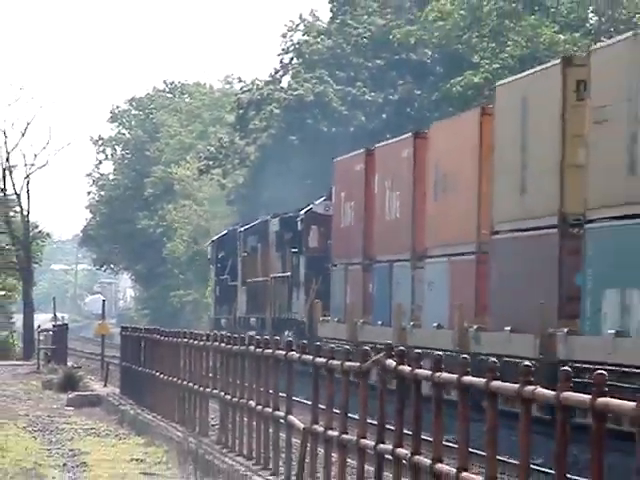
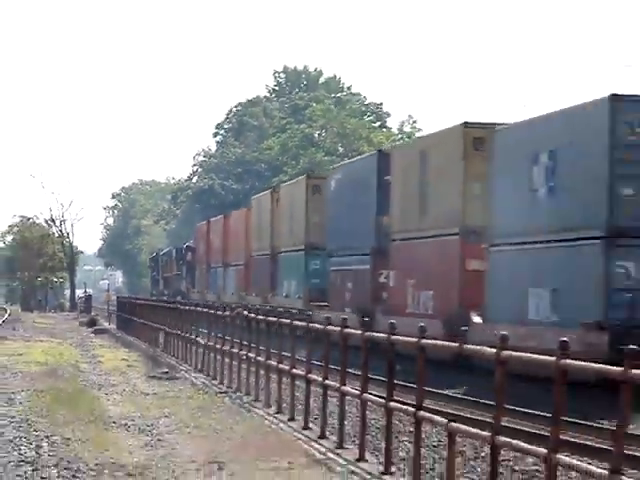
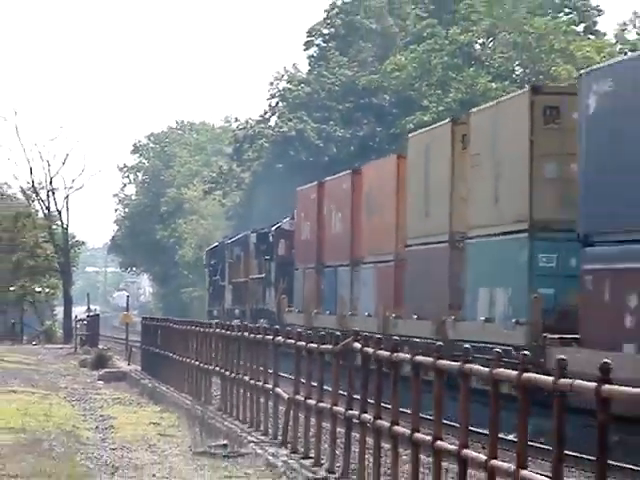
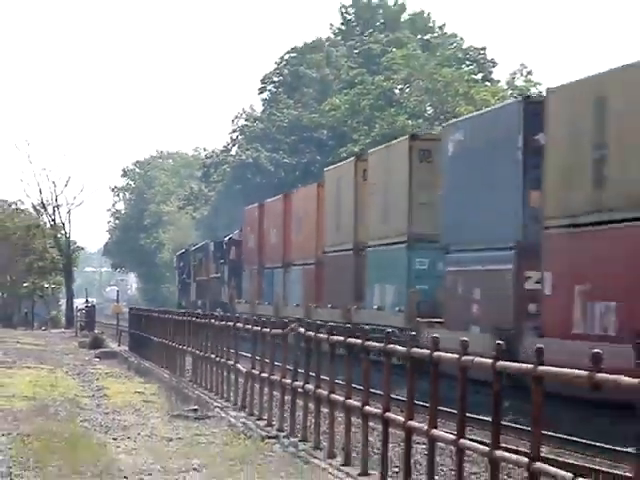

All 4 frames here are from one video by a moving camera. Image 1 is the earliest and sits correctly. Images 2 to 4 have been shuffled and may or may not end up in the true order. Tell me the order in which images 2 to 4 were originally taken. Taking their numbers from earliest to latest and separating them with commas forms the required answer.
3, 4, 2
